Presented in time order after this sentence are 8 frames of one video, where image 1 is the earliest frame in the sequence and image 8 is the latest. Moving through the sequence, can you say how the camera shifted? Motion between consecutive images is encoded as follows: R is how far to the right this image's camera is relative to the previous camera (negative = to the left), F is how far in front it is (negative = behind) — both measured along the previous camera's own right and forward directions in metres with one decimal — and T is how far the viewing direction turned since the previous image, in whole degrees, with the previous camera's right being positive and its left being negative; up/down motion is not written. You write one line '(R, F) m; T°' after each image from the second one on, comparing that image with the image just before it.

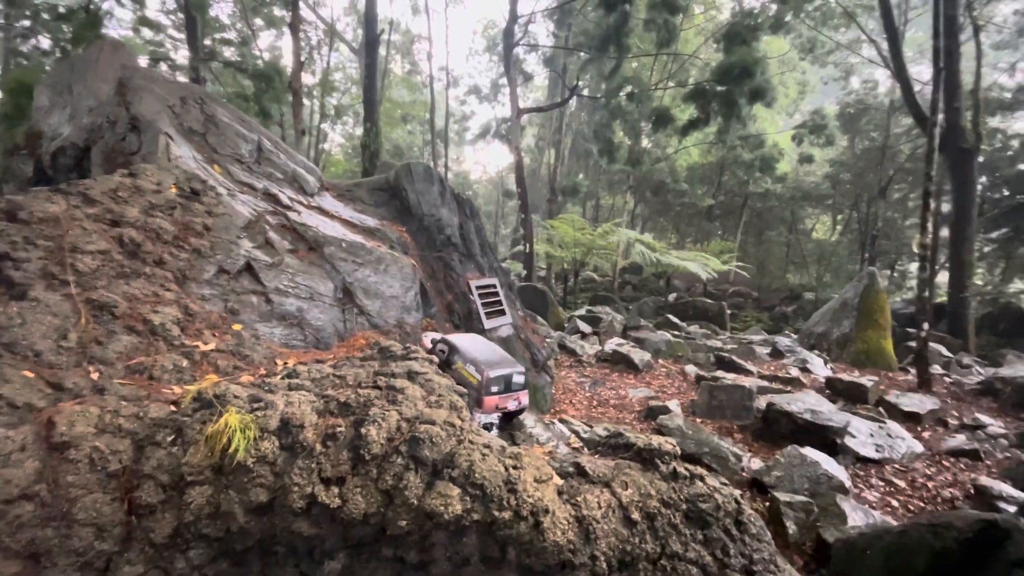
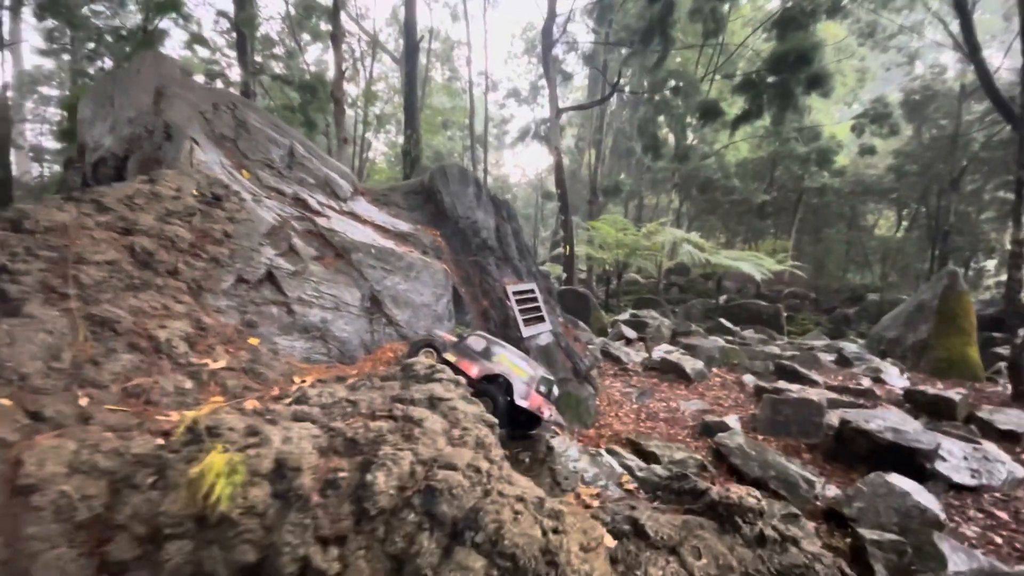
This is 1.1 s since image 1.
(0.0, +0.5) m; -5°
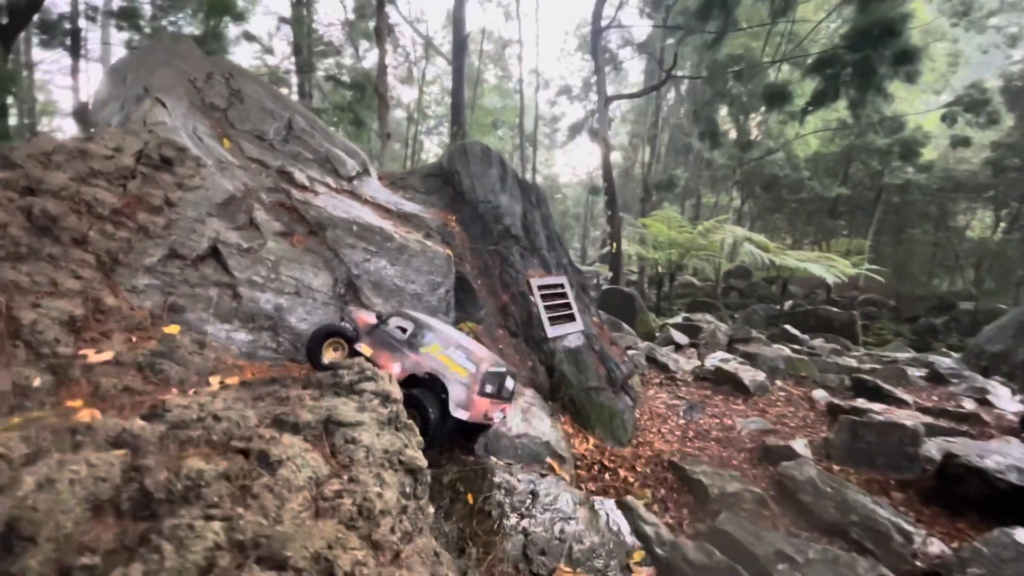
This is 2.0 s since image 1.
(+0.4, +1.1) m; -6°
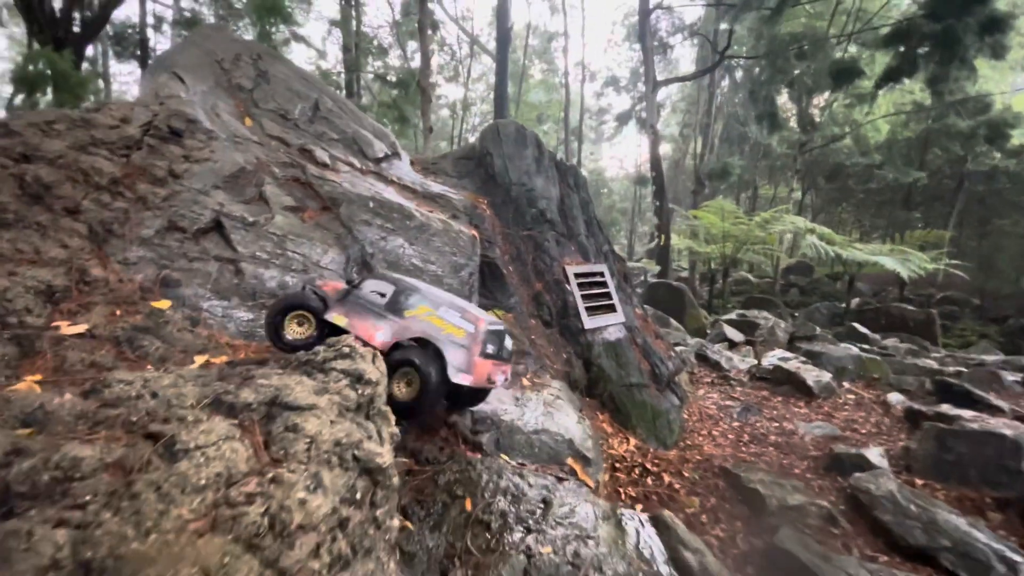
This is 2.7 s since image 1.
(+0.2, +0.5) m; -5°
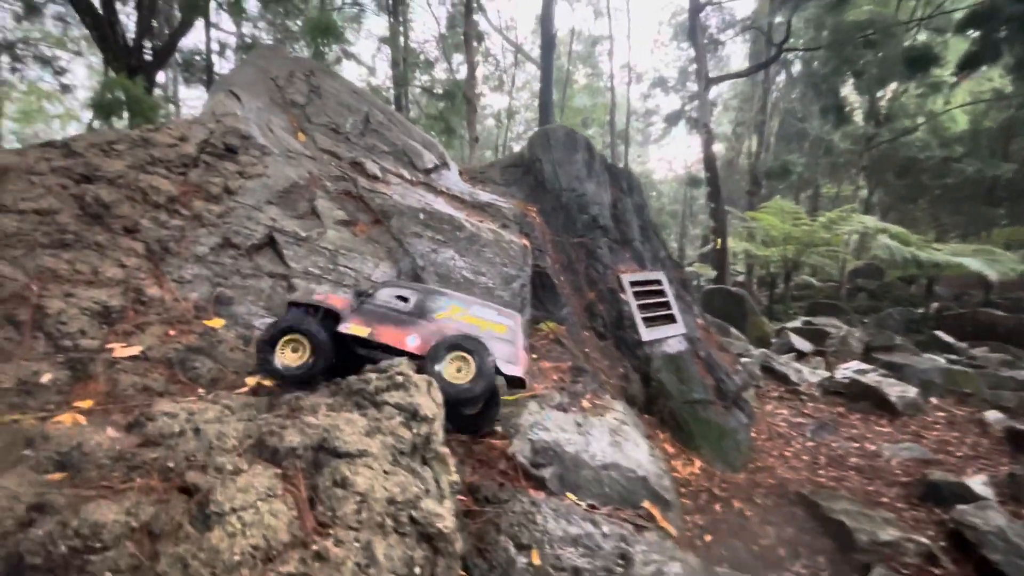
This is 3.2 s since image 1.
(-0.1, +0.2) m; -5°
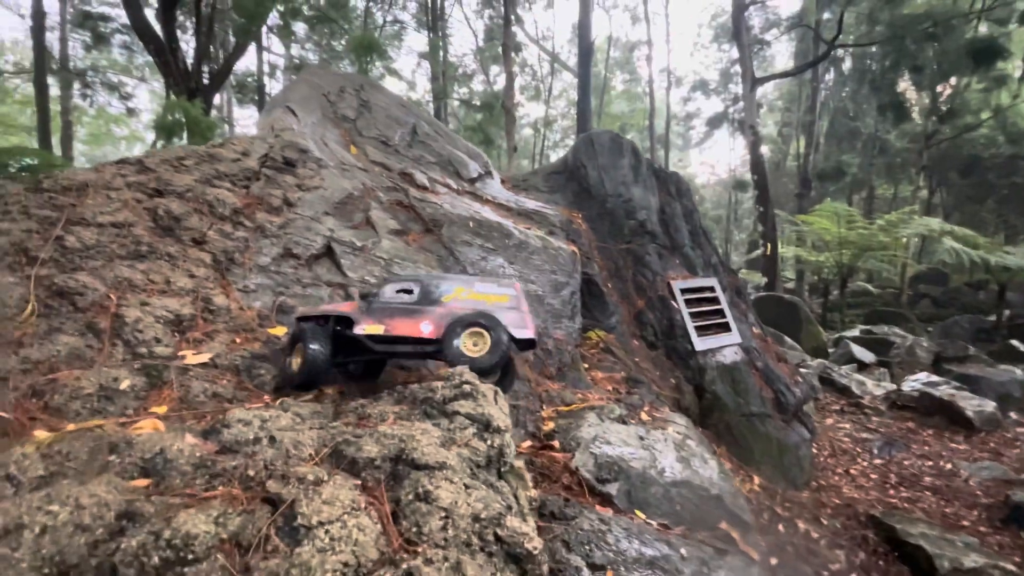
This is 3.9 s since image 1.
(-0.1, +0.1) m; -4°
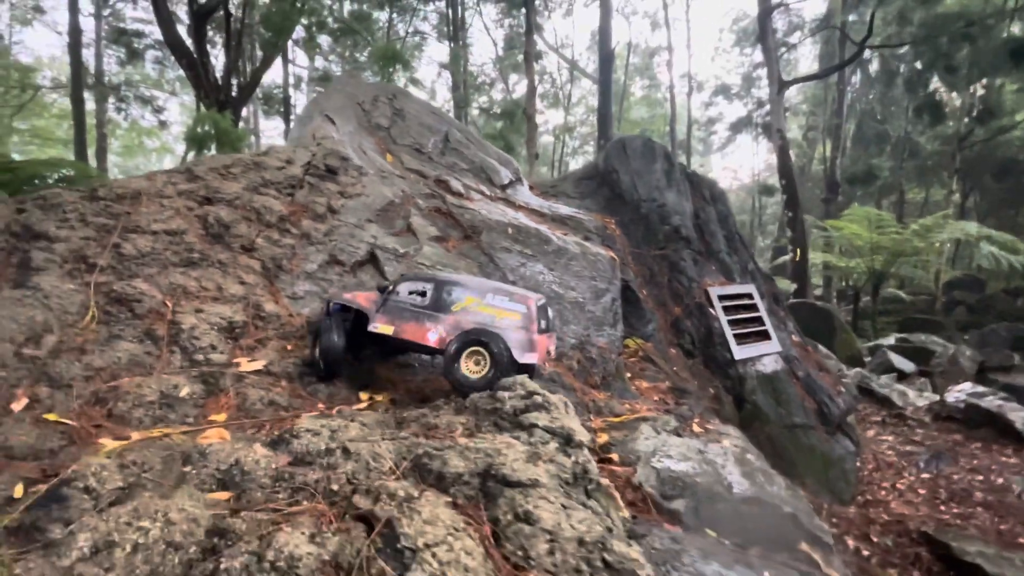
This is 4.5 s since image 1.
(-0.2, +0.1) m; -2°
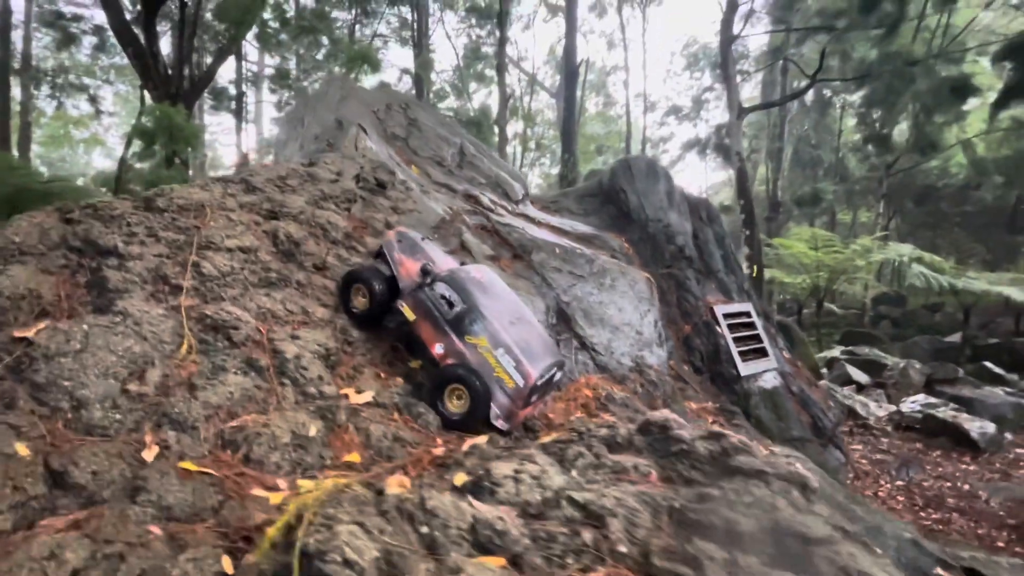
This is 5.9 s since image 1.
(-0.9, +0.1) m; +6°
